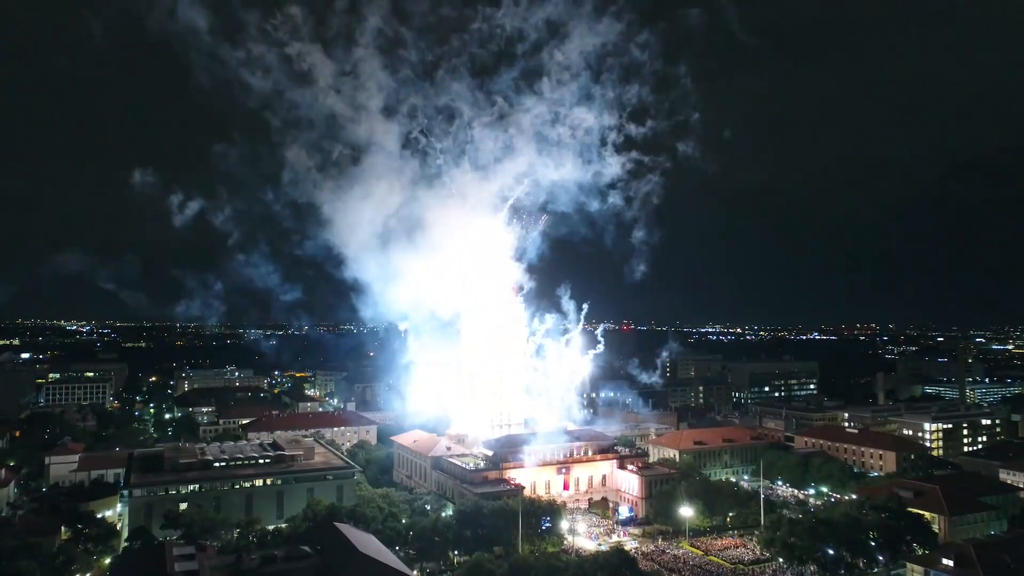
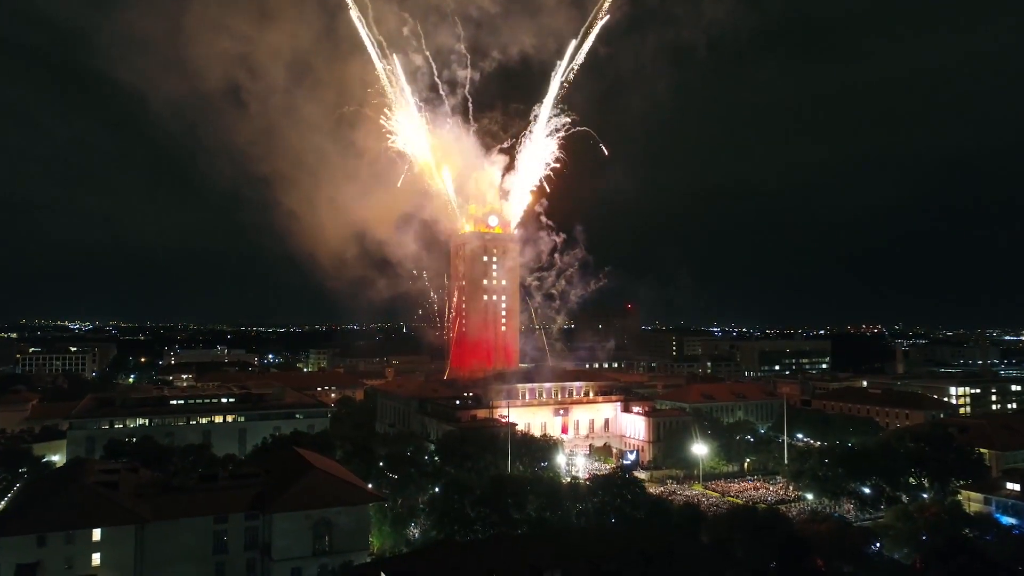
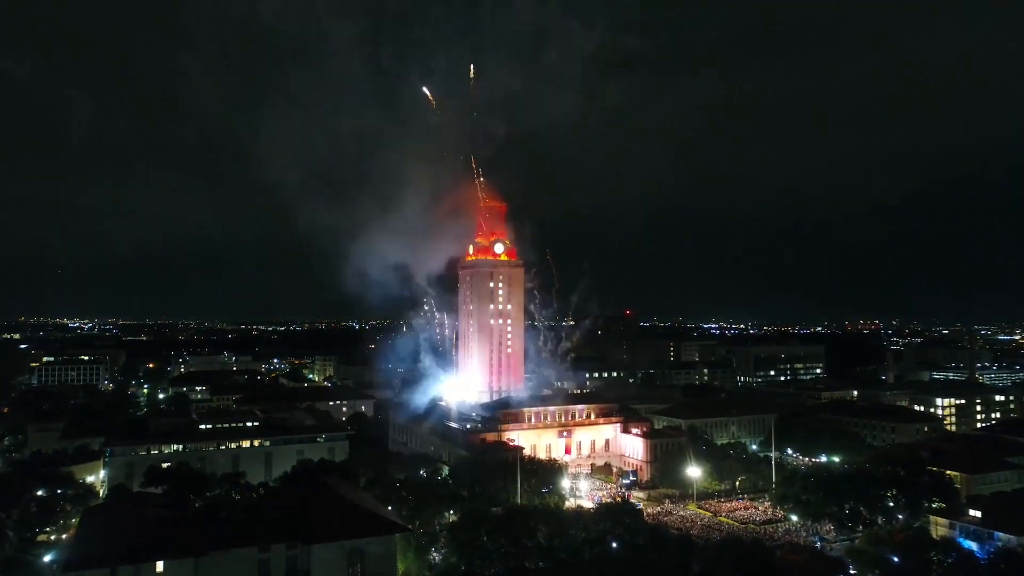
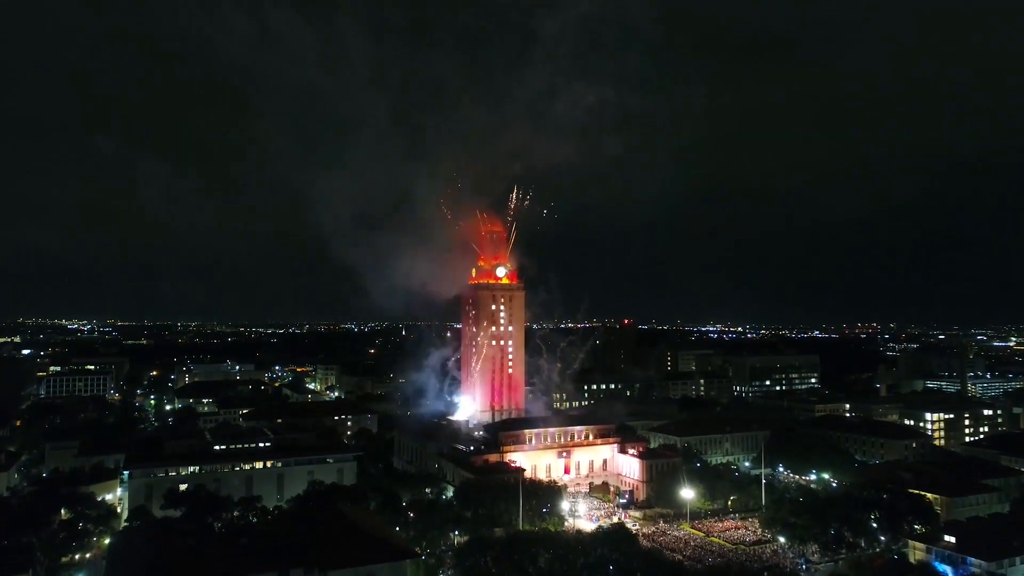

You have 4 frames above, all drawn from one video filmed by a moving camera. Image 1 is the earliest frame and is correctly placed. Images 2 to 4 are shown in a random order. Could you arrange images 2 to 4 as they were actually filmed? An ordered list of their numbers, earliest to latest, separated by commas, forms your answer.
4, 3, 2
